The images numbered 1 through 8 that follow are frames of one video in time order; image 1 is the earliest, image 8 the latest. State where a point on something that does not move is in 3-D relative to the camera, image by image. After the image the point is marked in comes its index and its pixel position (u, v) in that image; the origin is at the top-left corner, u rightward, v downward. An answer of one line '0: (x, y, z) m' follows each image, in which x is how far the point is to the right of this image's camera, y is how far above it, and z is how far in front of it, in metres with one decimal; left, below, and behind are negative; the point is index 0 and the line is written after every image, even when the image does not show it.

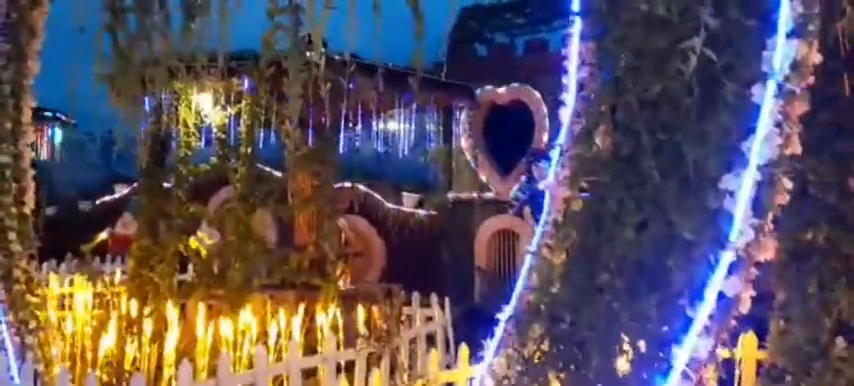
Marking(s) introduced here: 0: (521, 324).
0: (+0.4, -0.5, +2.8) m
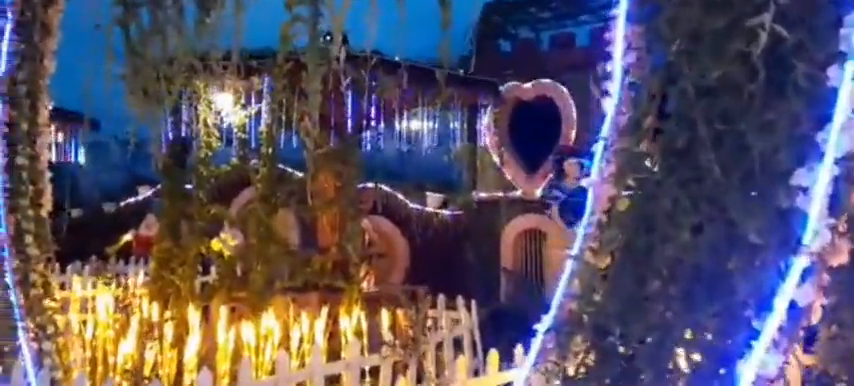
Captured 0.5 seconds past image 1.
0: (+0.5, -0.5, +2.6) m
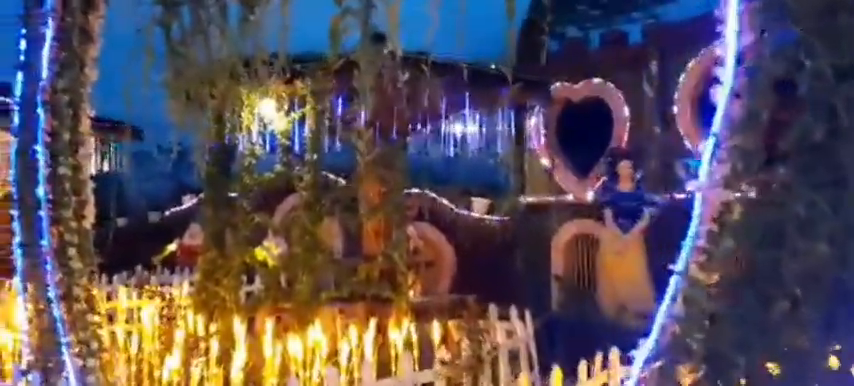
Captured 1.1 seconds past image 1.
0: (+0.7, -0.5, +2.2) m
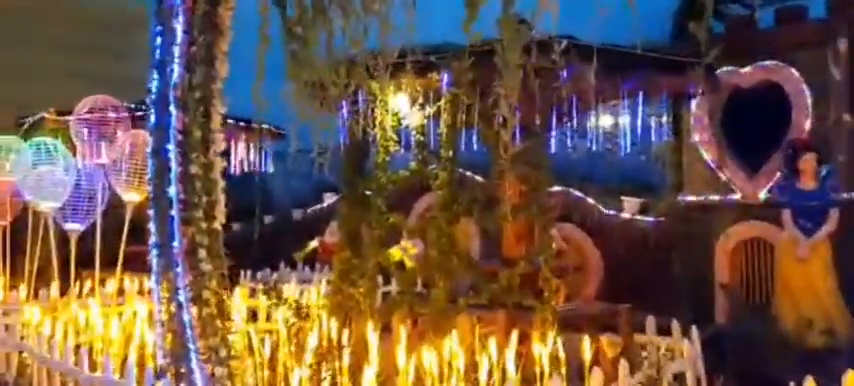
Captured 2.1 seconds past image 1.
0: (+1.1, -0.5, +1.4) m
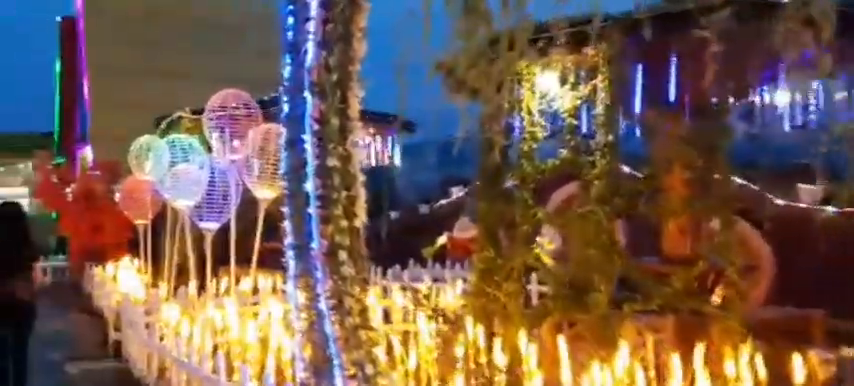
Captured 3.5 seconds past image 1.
0: (+1.5, -0.5, +0.5) m
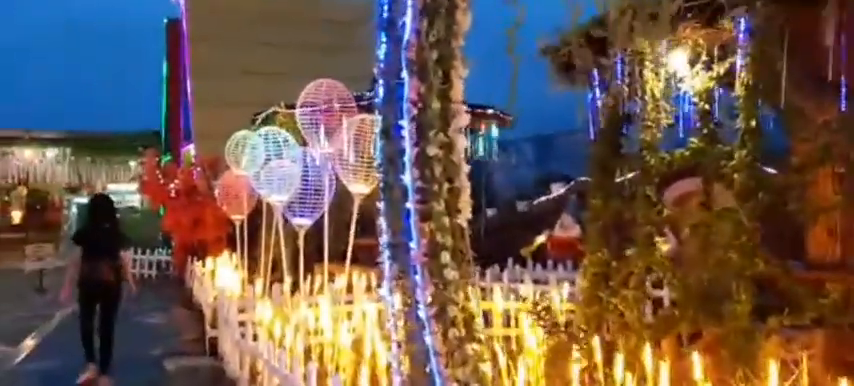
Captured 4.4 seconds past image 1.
0: (+1.6, -0.5, -0.3) m
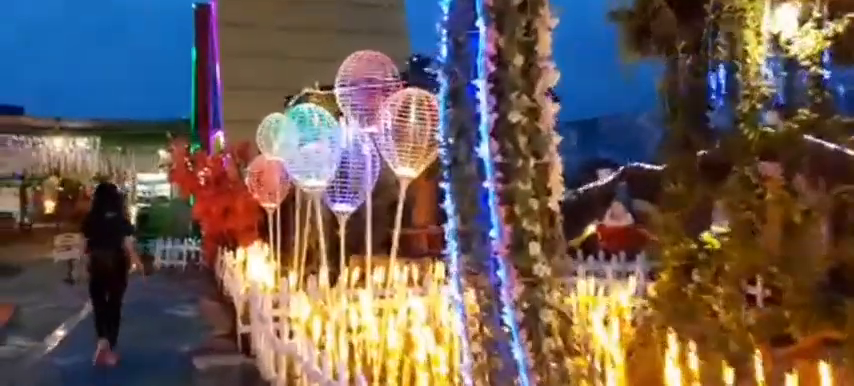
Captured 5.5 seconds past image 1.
0: (+1.8, -0.4, -1.1) m
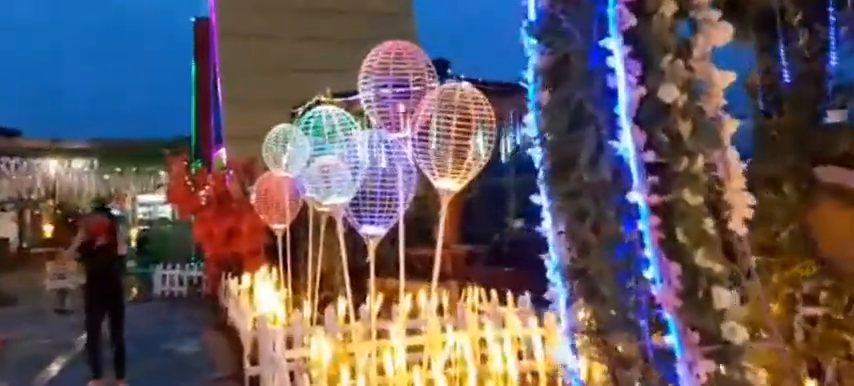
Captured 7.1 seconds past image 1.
0: (+2.2, -0.3, -2.2) m
